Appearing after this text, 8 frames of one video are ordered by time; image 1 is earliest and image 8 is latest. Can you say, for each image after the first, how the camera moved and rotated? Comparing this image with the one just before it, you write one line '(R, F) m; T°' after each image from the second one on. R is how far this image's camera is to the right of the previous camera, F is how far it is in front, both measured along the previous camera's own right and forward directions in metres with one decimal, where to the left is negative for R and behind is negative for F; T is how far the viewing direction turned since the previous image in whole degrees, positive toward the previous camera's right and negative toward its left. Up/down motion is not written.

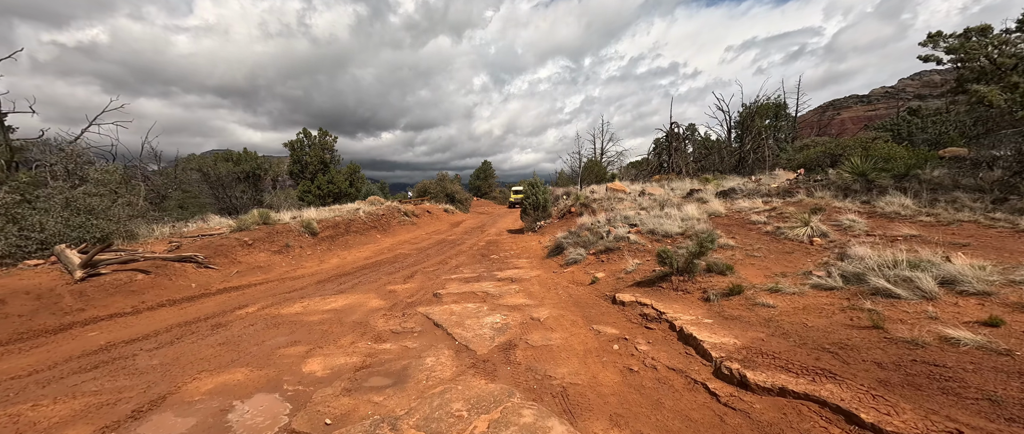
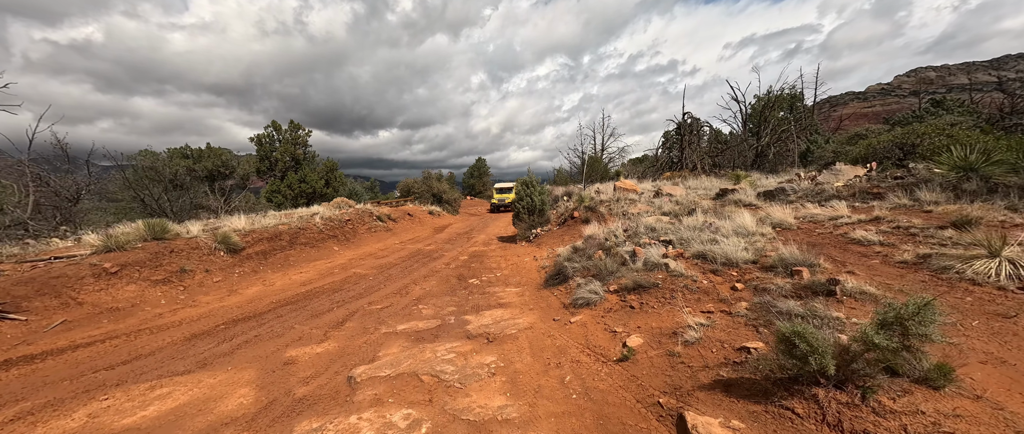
(+0.3, +3.0) m; 0°
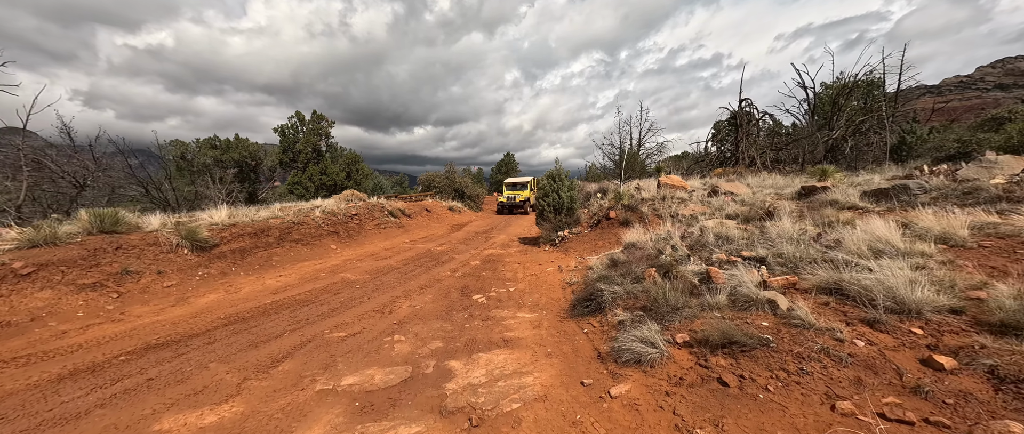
(+0.2, +2.0) m; -5°
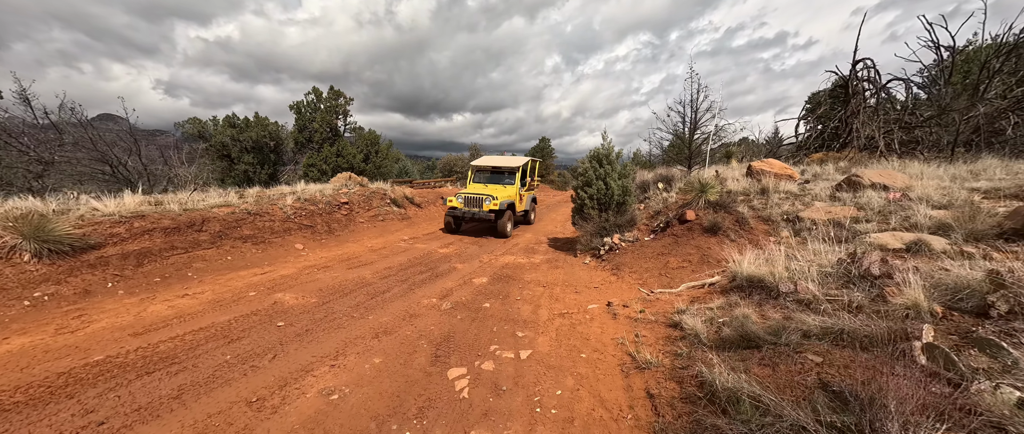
(+0.2, +3.3) m; -6°
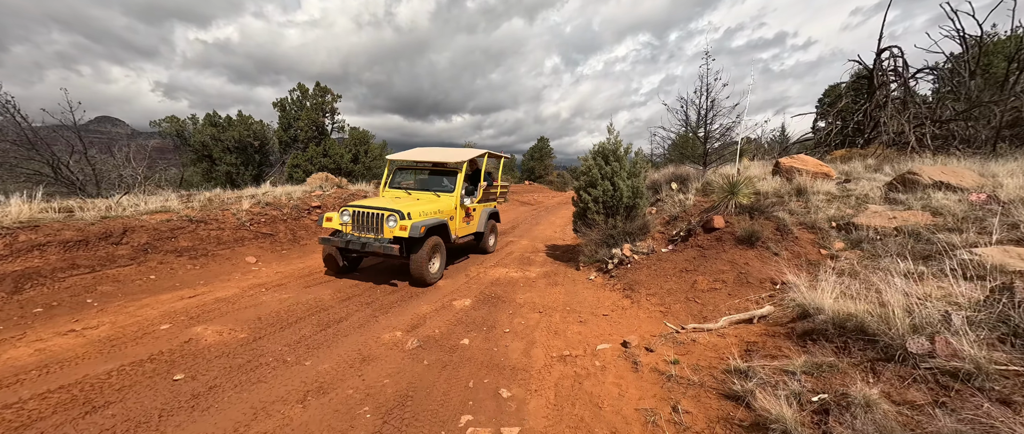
(+0.2, +1.3) m; 0°
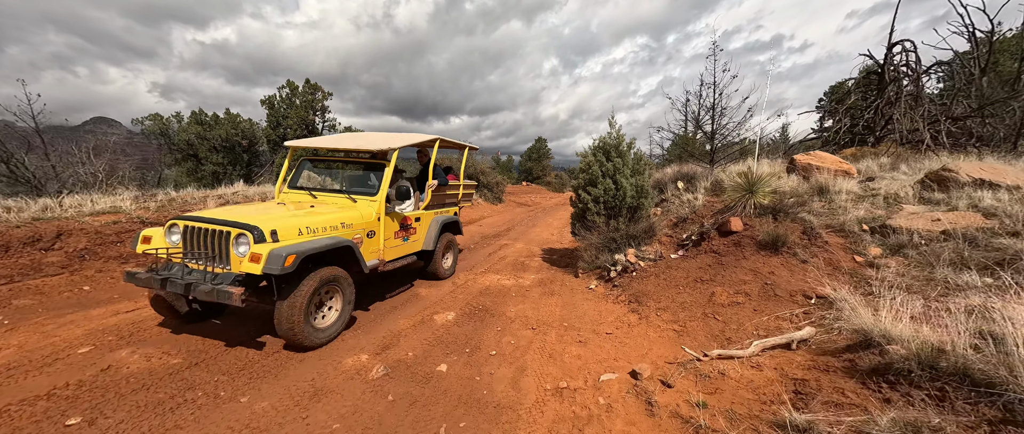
(+0.1, +0.7) m; 0°
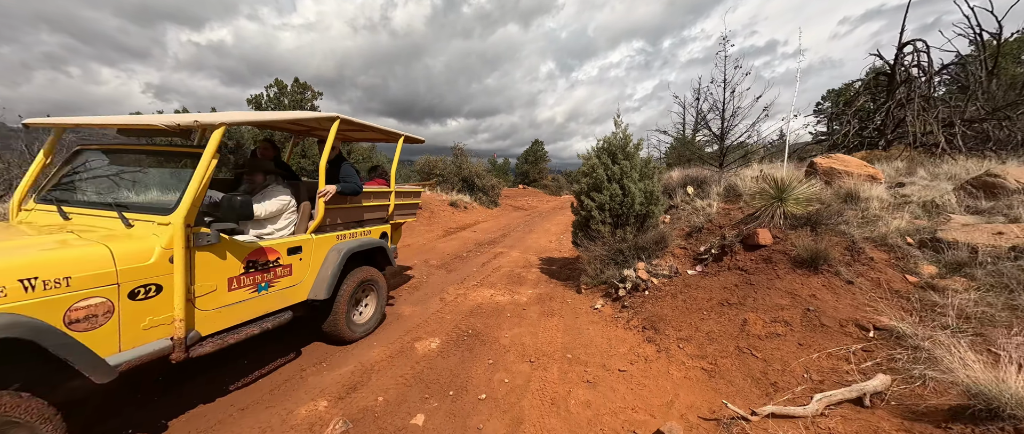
(0.0, +0.7) m; +1°
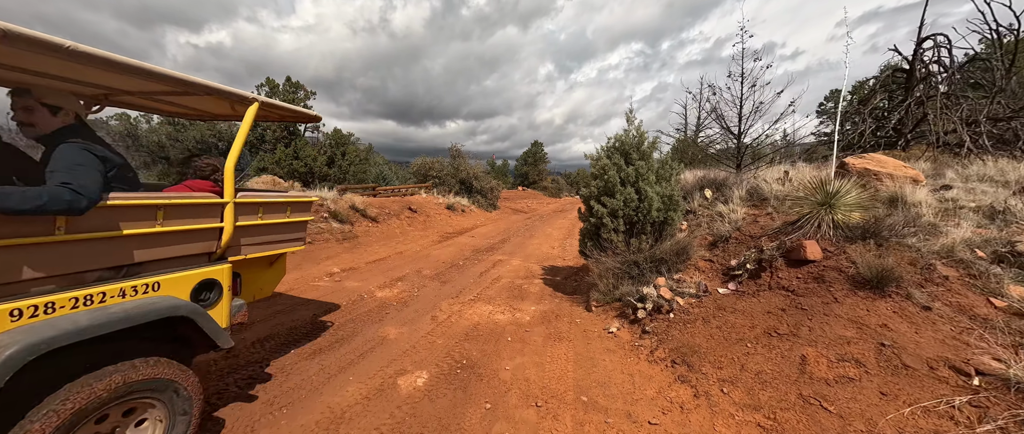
(0.0, +0.7) m; 0°
